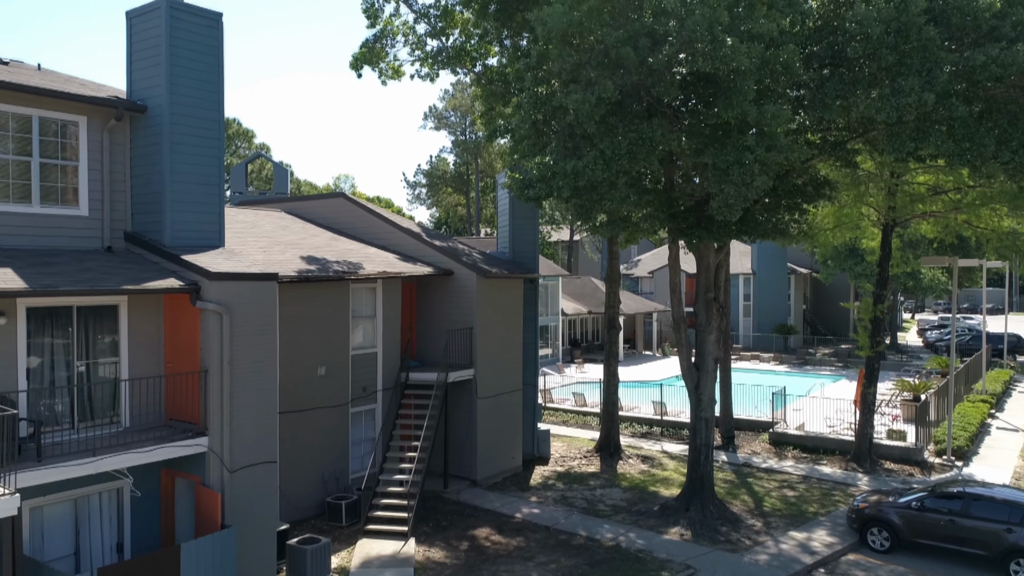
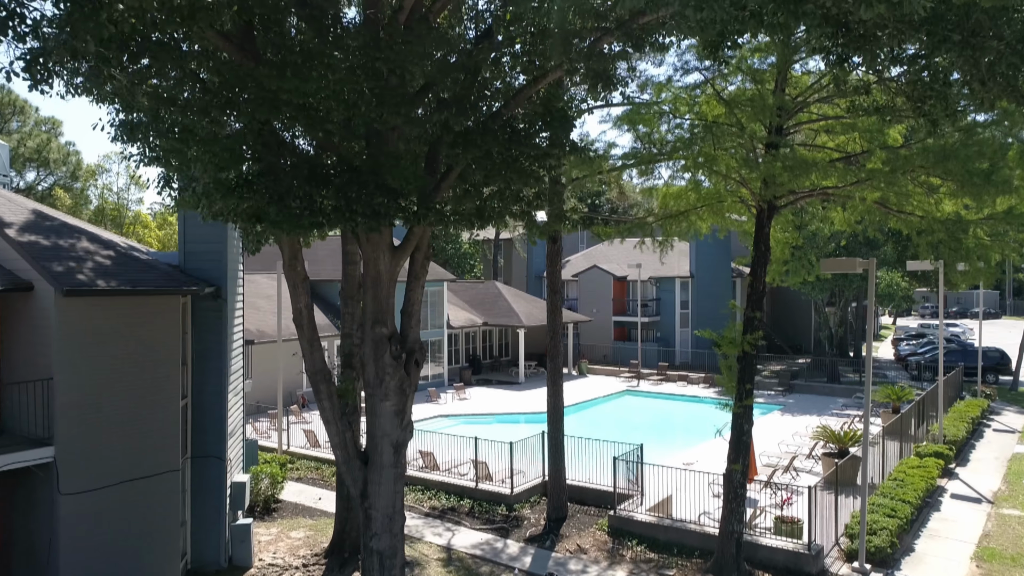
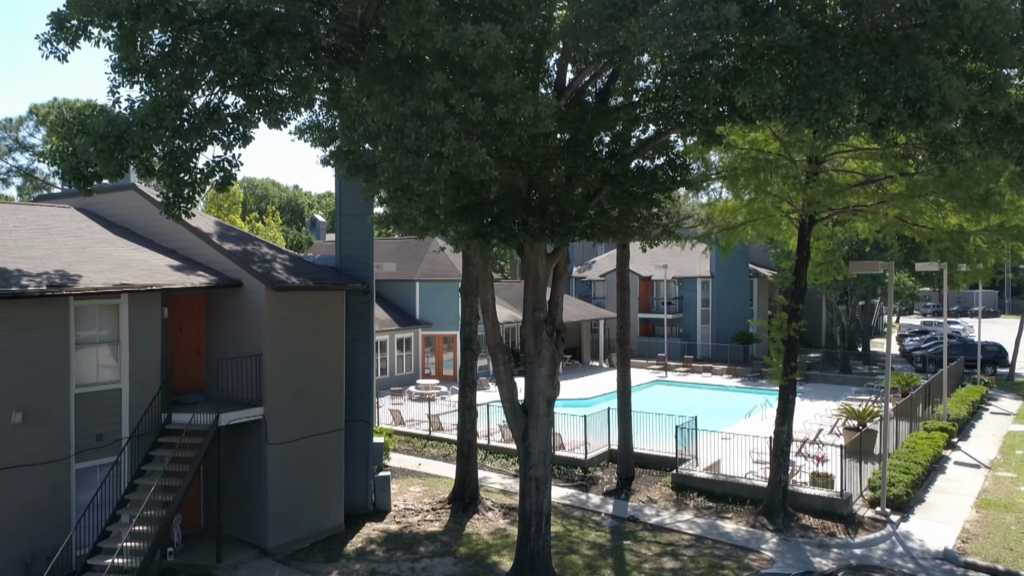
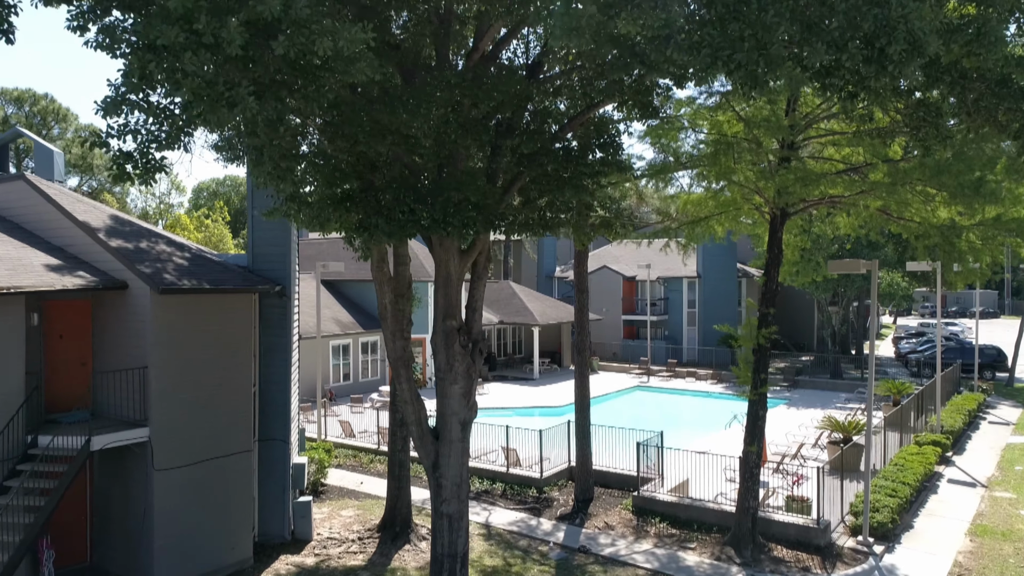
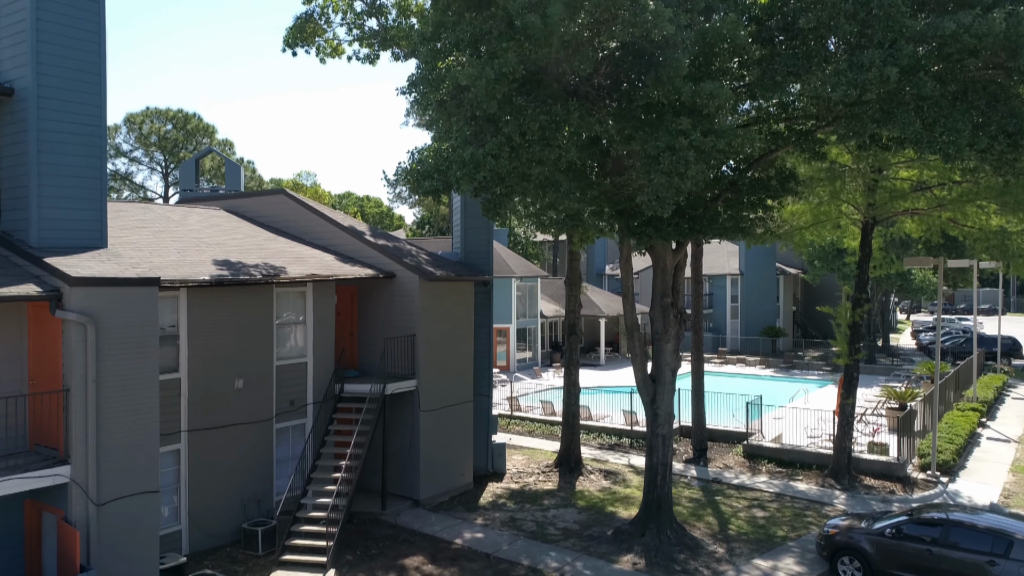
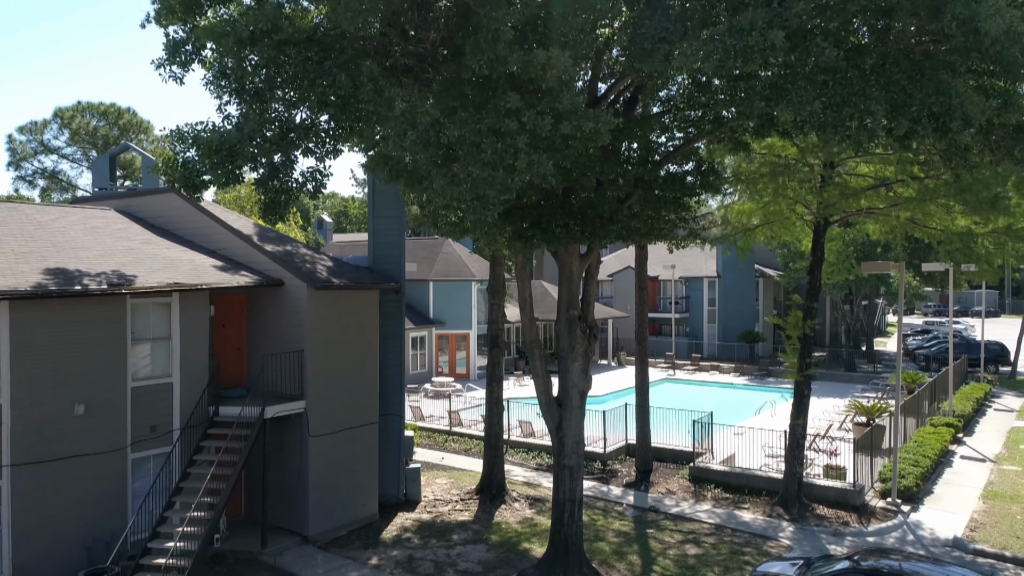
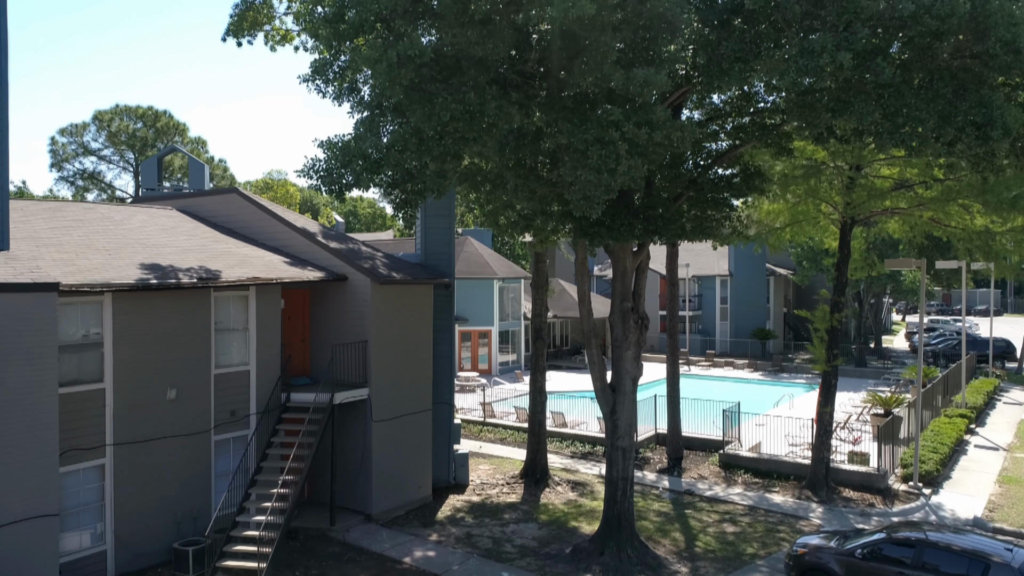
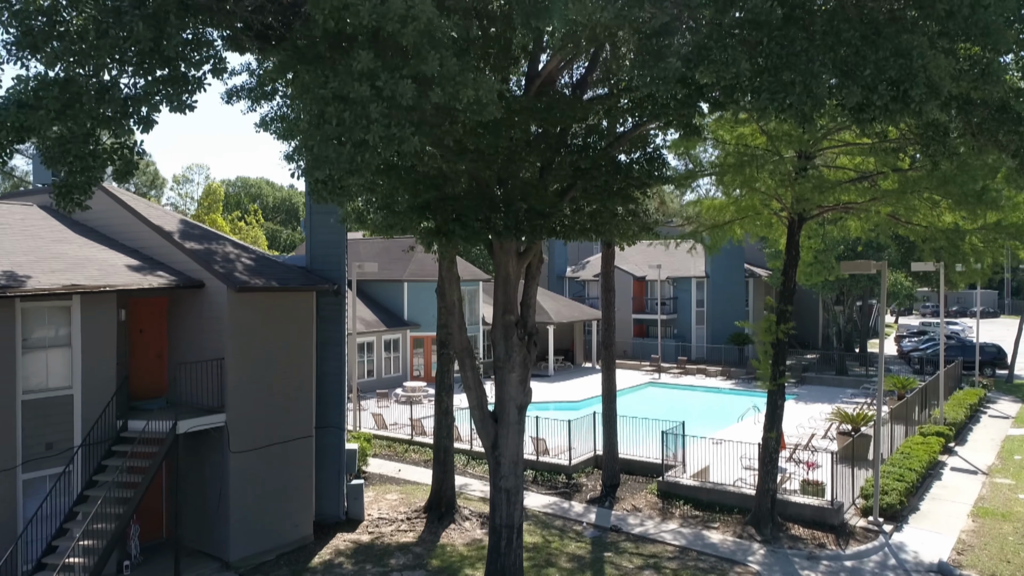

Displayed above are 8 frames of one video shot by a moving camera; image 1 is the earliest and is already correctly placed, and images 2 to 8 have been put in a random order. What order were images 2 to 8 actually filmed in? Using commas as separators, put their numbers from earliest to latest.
5, 7, 6, 3, 8, 4, 2
